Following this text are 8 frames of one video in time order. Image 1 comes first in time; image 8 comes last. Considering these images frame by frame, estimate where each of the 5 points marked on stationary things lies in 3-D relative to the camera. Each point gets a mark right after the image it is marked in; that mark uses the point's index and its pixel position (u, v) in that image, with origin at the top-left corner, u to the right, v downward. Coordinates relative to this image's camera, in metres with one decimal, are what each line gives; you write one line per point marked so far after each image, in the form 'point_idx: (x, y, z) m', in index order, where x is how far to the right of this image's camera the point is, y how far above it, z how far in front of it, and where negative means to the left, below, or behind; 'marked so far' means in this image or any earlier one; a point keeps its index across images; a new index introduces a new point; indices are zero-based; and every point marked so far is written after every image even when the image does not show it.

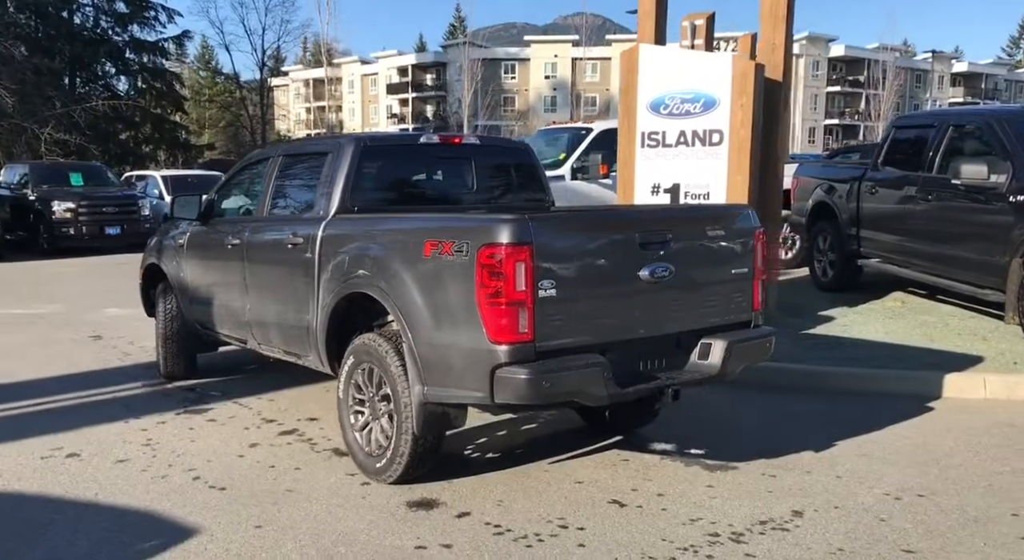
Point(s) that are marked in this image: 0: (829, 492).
0: (+1.7, -1.2, +5.3) m
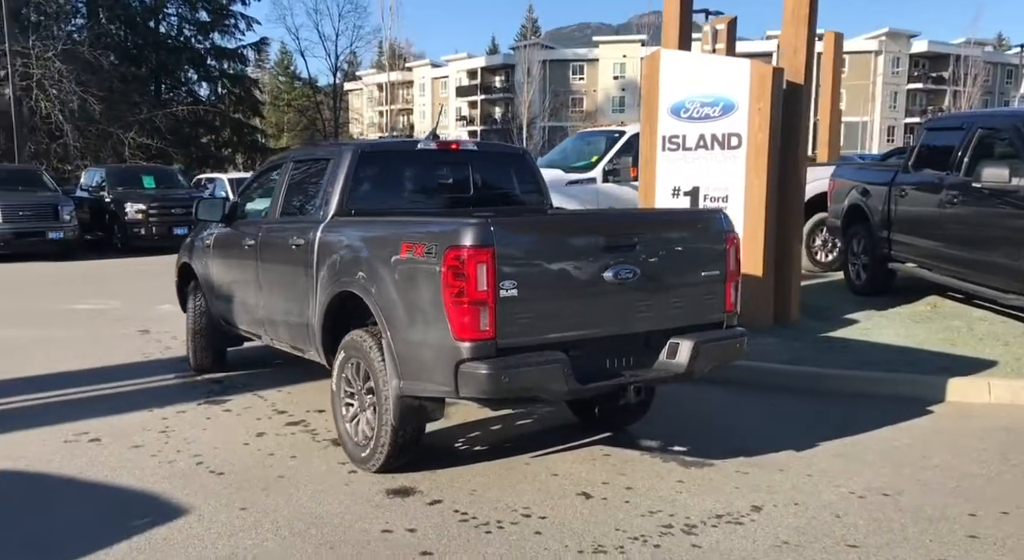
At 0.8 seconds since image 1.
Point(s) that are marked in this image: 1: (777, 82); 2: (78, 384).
0: (+1.6, -1.2, +5.5) m
1: (+2.6, +1.9, +9.3) m
2: (-3.6, -0.9, +8.0) m
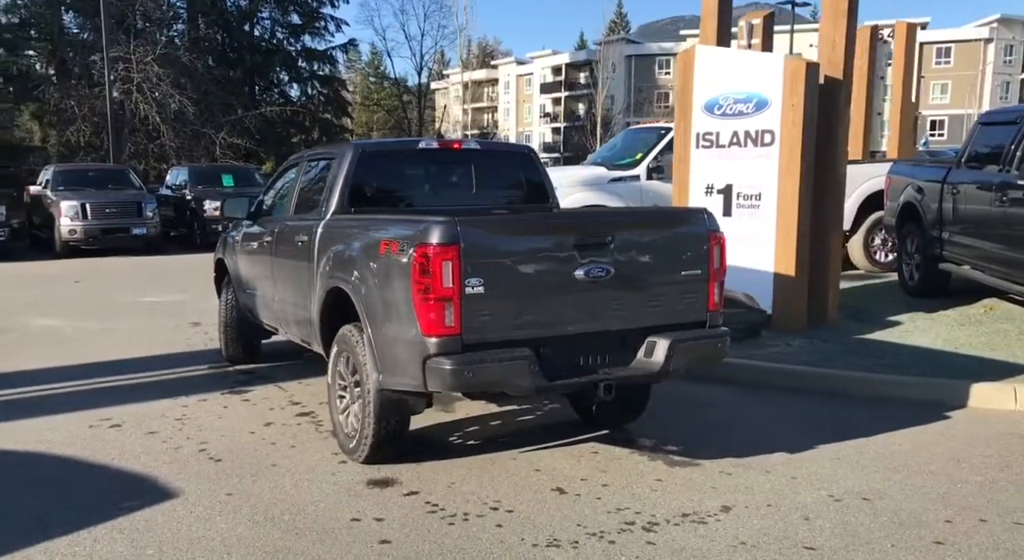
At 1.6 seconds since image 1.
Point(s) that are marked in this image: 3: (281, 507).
0: (+1.5, -1.2, +5.4) m
1: (+2.8, +1.9, +9.2) m
2: (-3.4, -0.8, +8.4) m
3: (-1.2, -1.2, +5.1) m
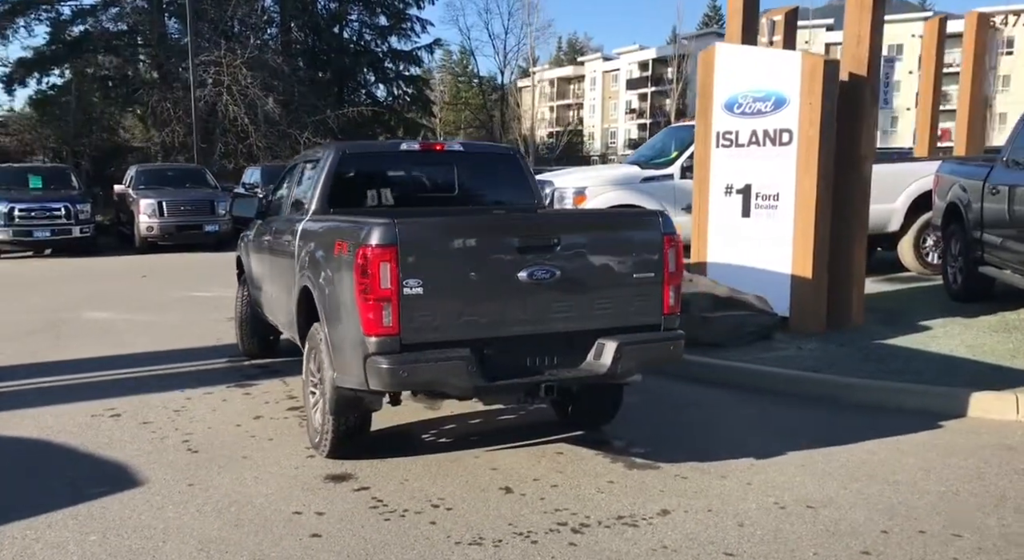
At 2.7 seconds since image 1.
0: (+1.2, -1.2, +5.4) m
1: (+2.9, +1.9, +8.9) m
2: (-3.4, -0.8, +8.9) m
3: (-1.6, -1.2, +5.3) m
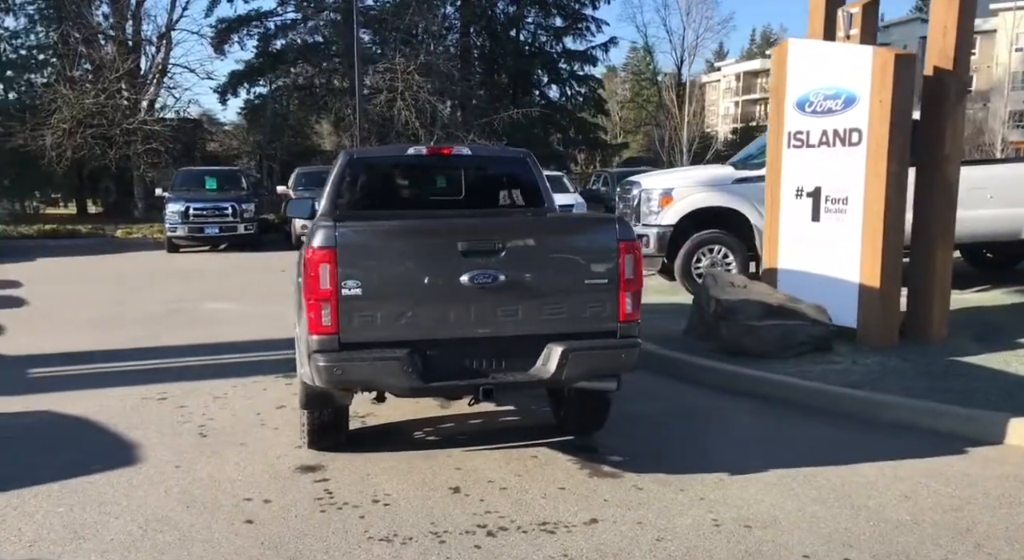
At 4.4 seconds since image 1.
0: (+0.8, -1.2, +5.2) m
1: (+3.4, +1.8, +8.3) m
2: (-2.9, -0.7, +9.6) m
3: (-1.8, -1.2, +5.7) m
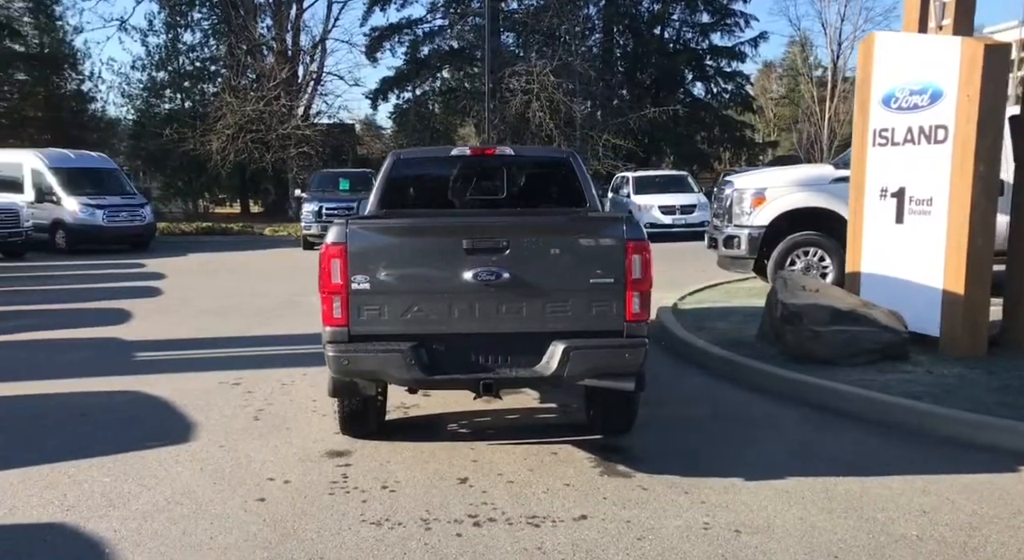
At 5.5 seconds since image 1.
0: (+0.8, -1.2, +5.2) m
1: (+3.9, +1.8, +7.8) m
2: (-2.2, -0.7, +10.1) m
3: (-1.8, -1.2, +6.1) m
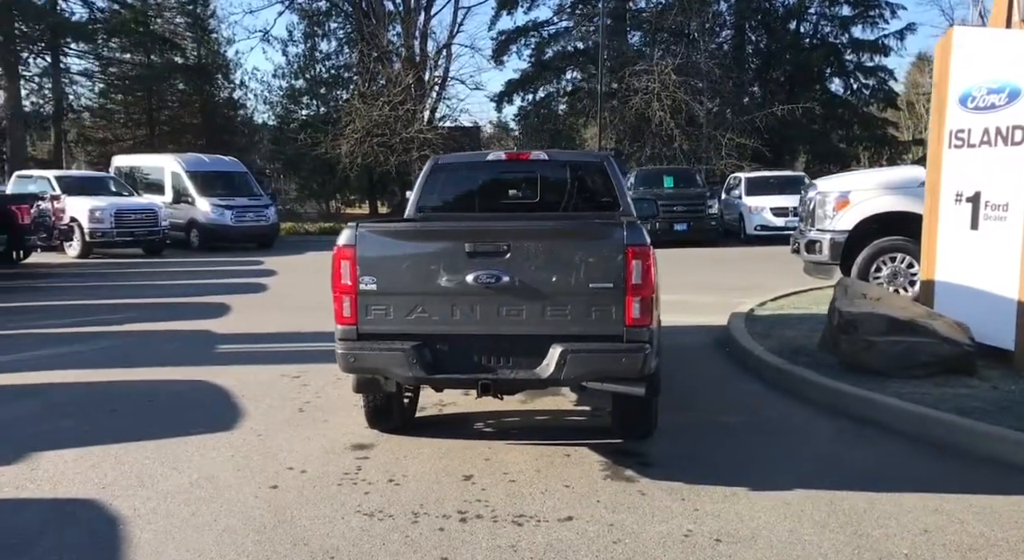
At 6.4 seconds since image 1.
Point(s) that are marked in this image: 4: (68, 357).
0: (+0.7, -1.3, +5.2) m
1: (+4.2, +1.7, +7.3) m
2: (-1.4, -0.7, +10.5) m
3: (-1.6, -1.1, +6.5) m
4: (-4.3, -0.7, +9.2) m
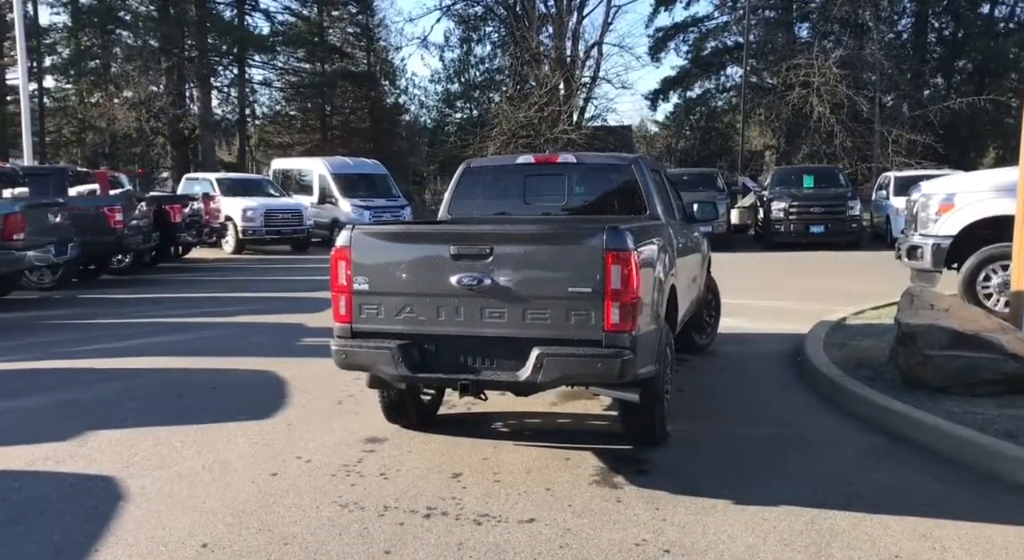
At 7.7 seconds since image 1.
0: (+0.5, -1.3, +5.1) m
1: (+4.4, +1.6, +6.6) m
2: (-0.6, -0.7, +10.8) m
3: (-1.6, -1.1, +6.9) m
4: (-3.6, -0.7, +10.0) m
